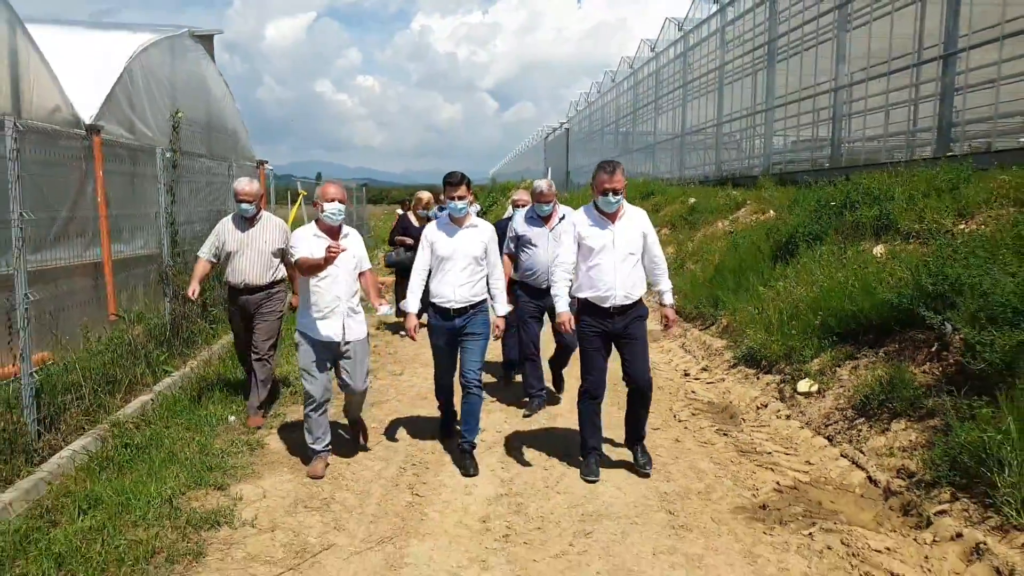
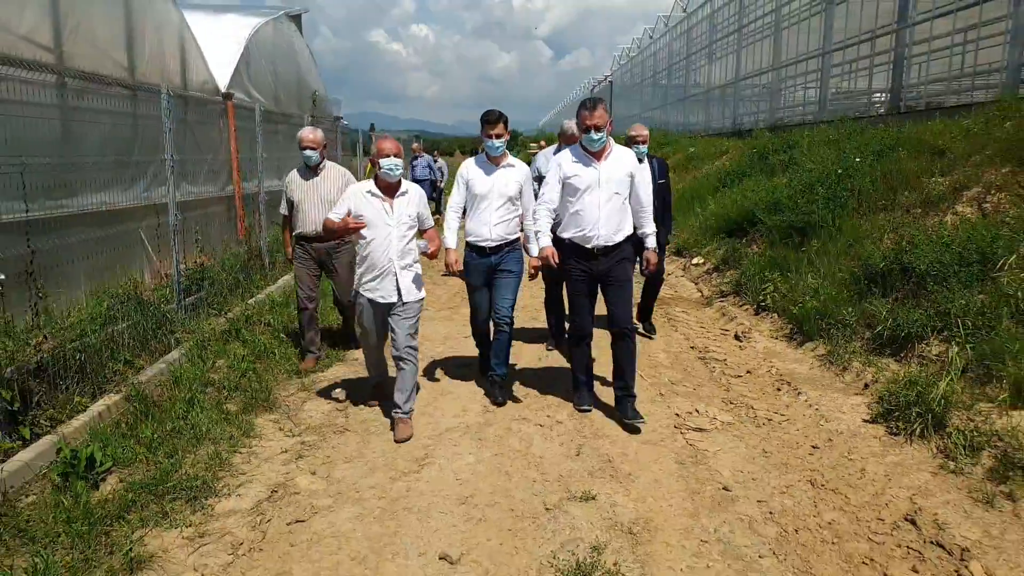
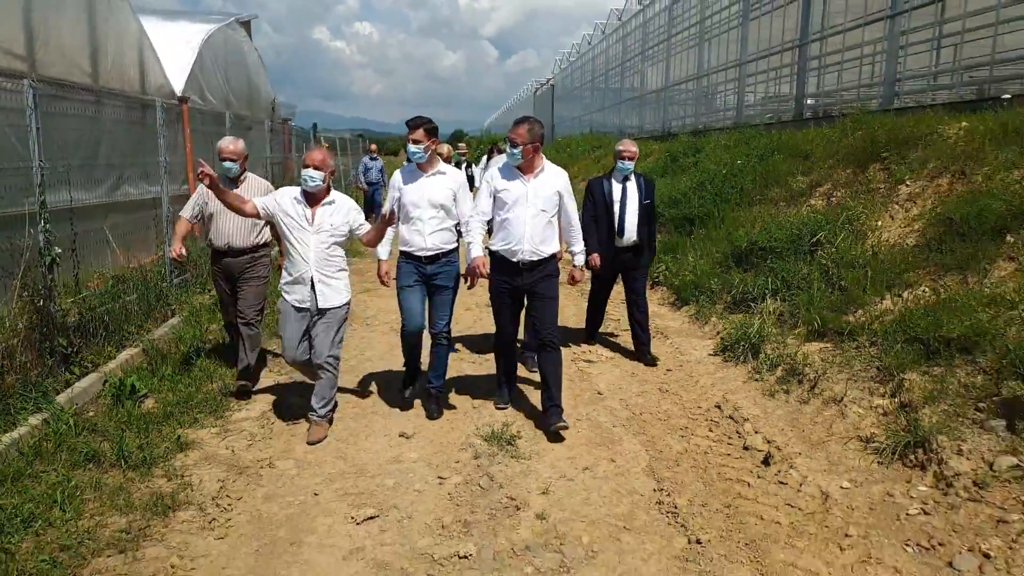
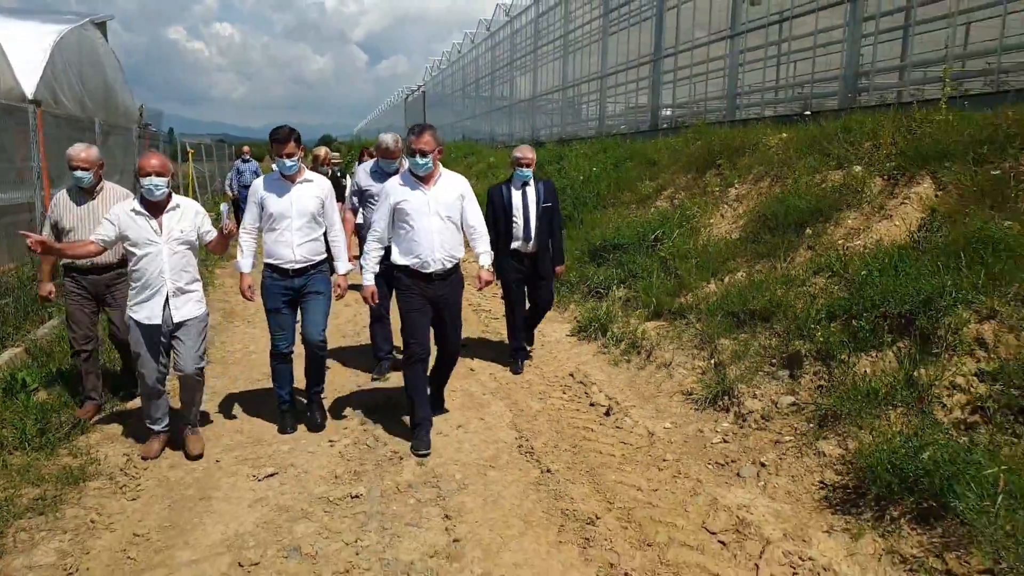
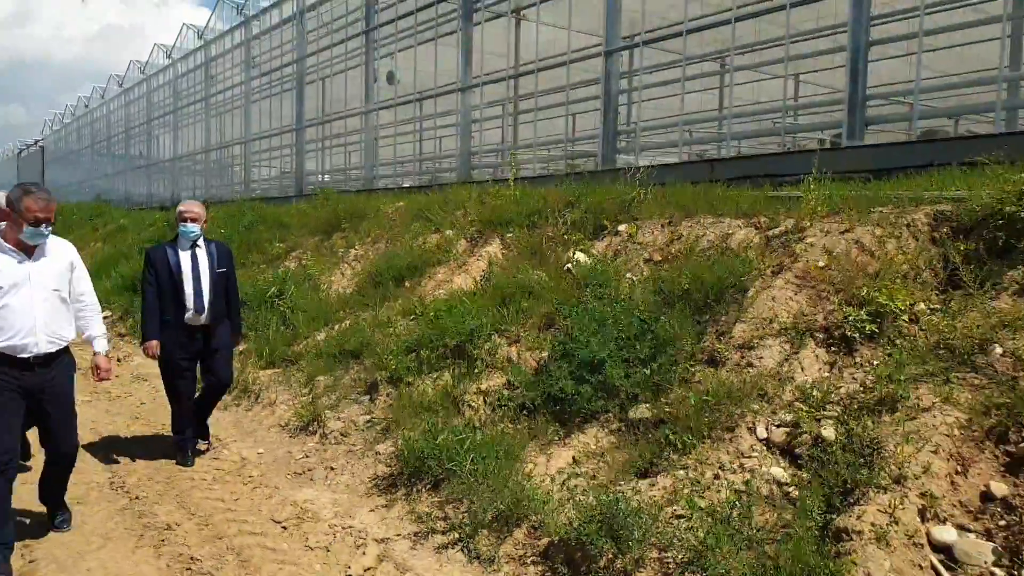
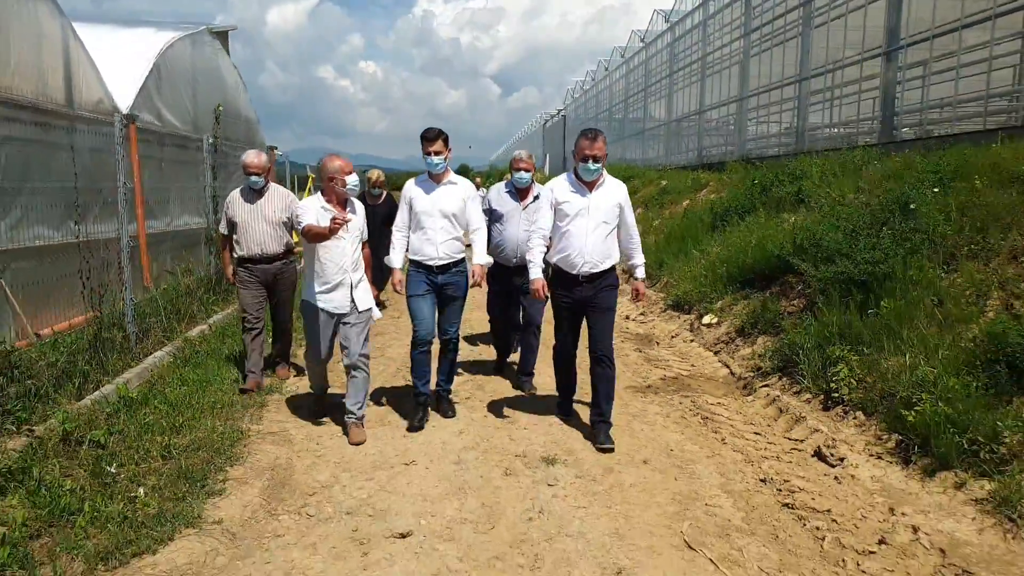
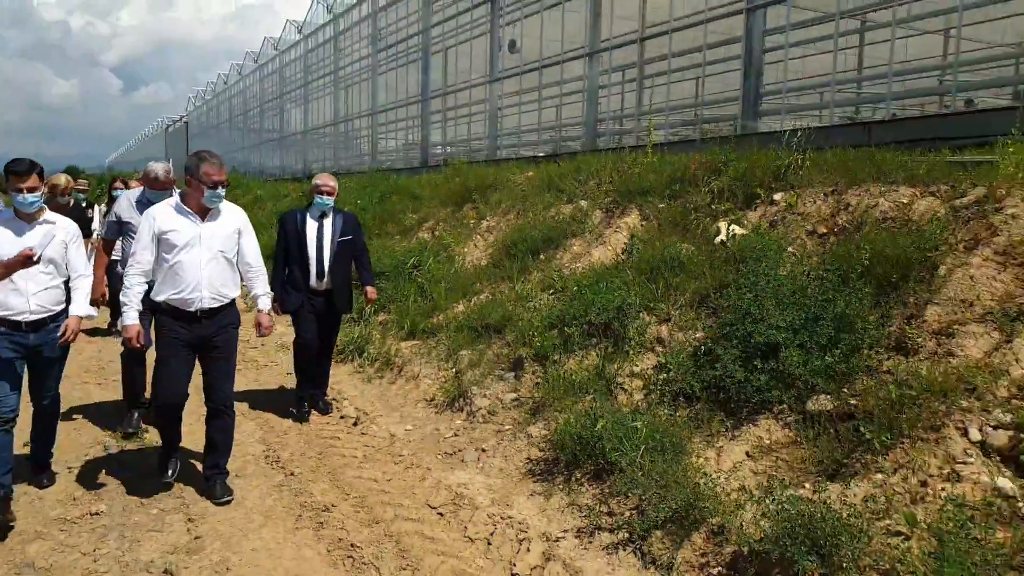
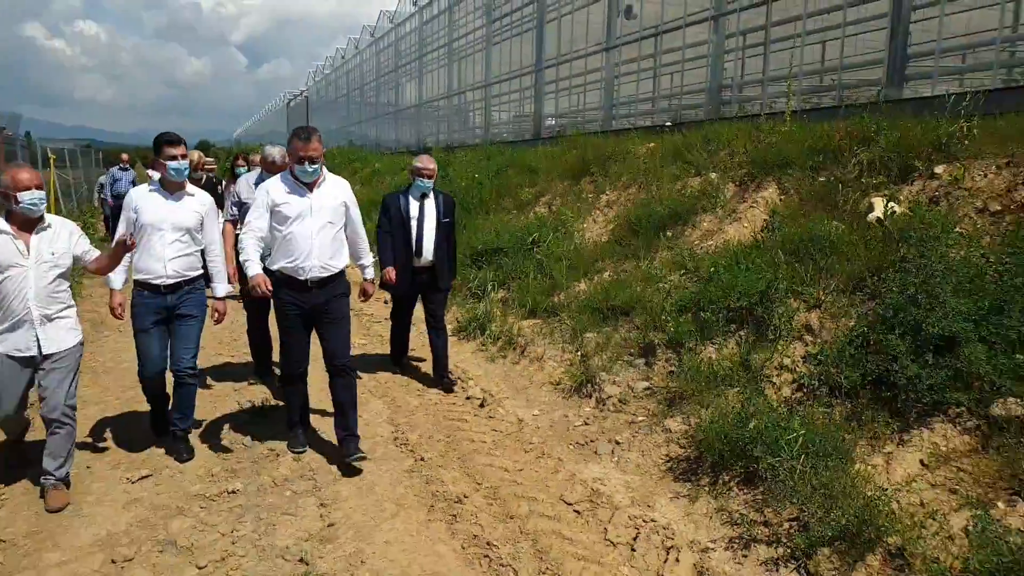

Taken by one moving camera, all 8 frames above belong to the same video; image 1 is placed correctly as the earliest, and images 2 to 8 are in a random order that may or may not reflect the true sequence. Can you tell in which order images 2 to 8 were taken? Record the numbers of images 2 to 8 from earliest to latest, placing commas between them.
6, 2, 3, 4, 8, 7, 5
